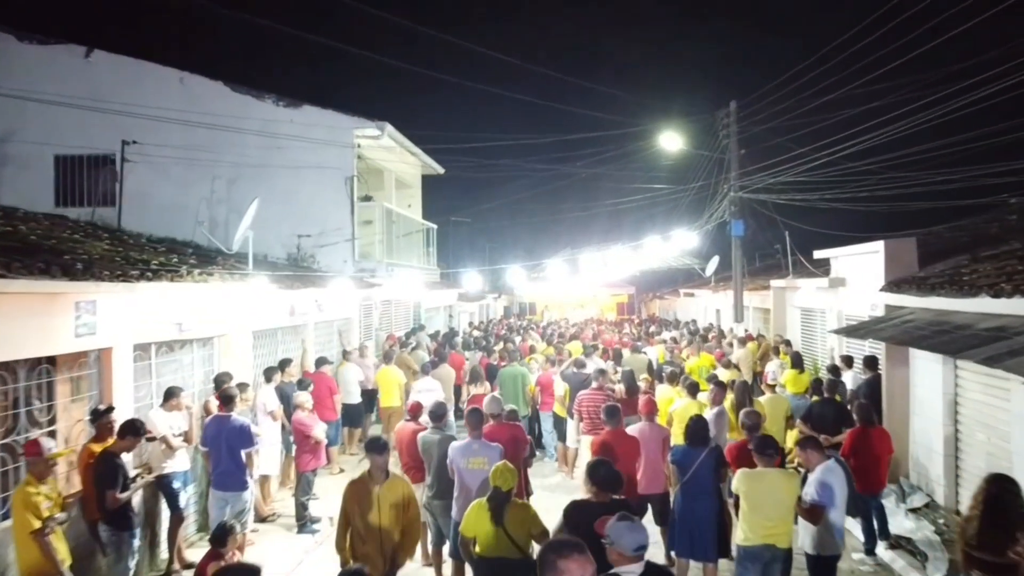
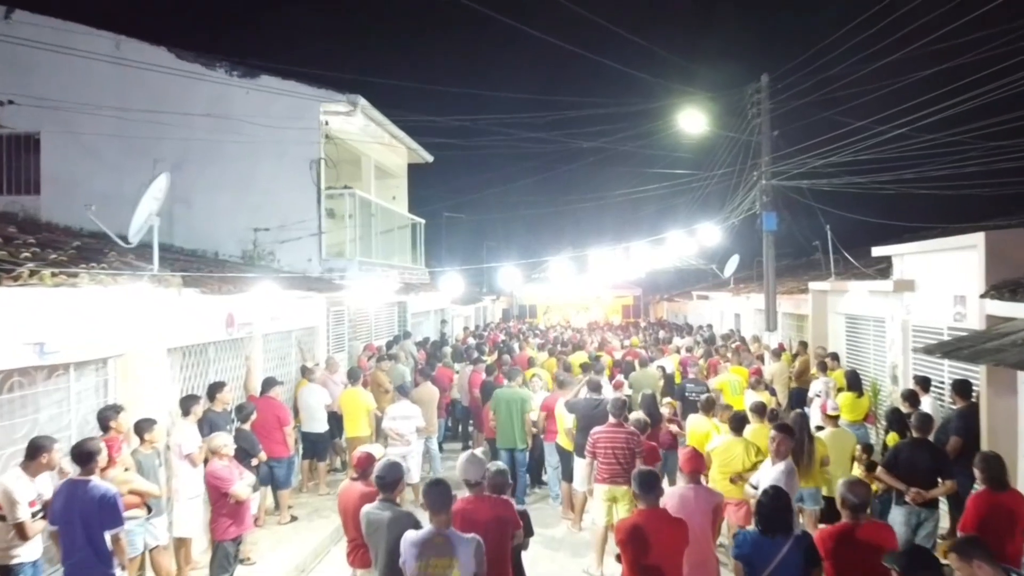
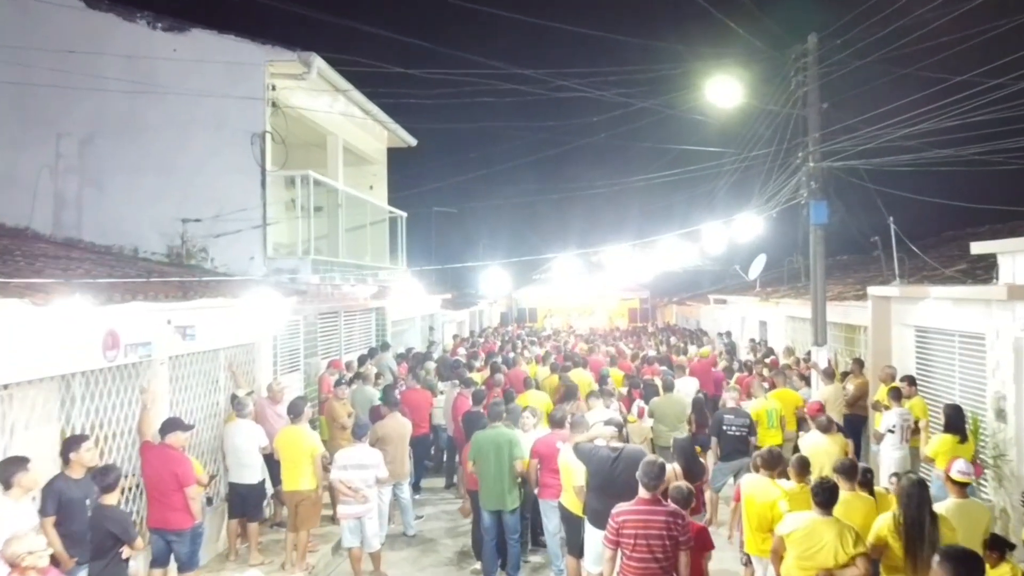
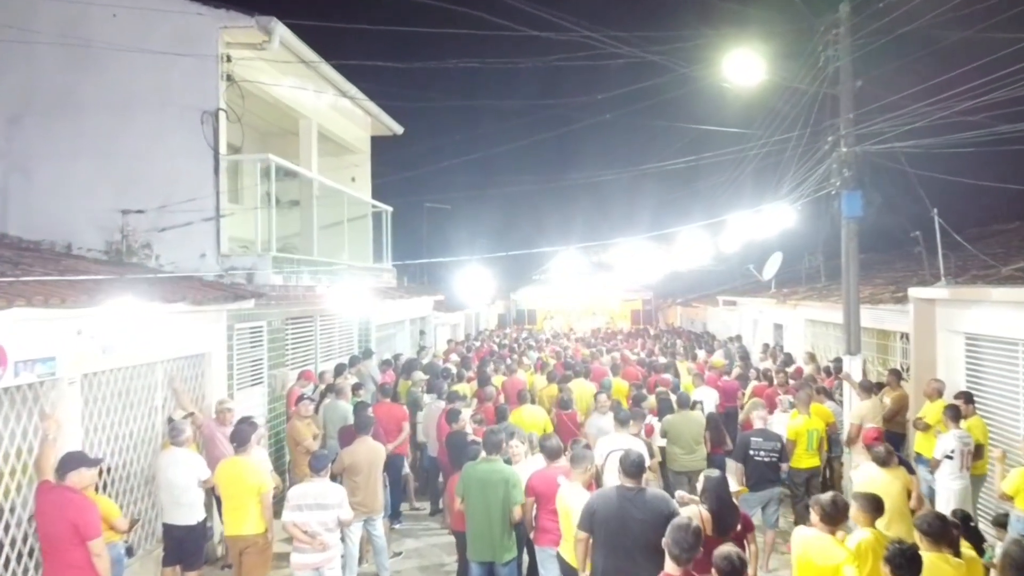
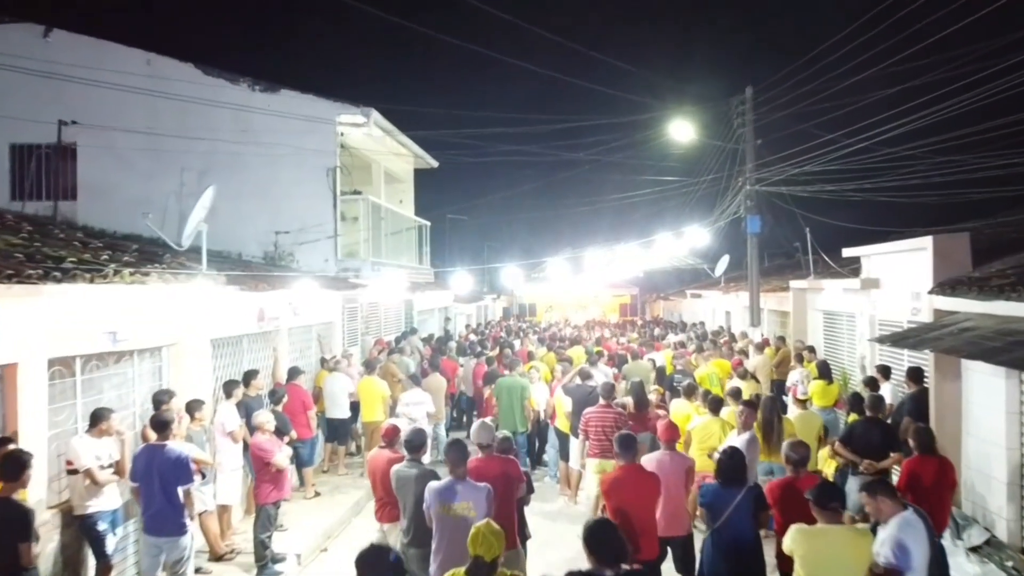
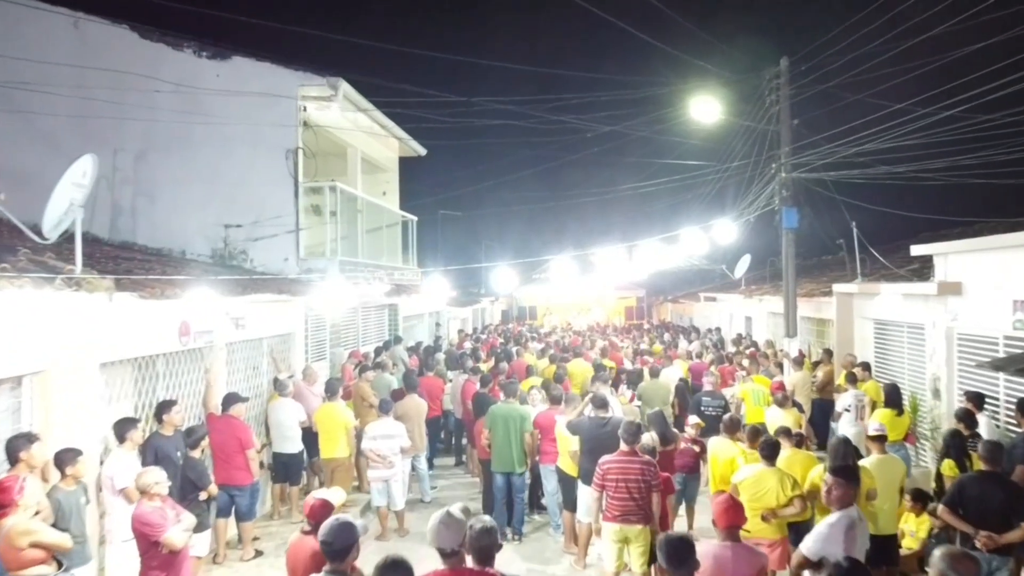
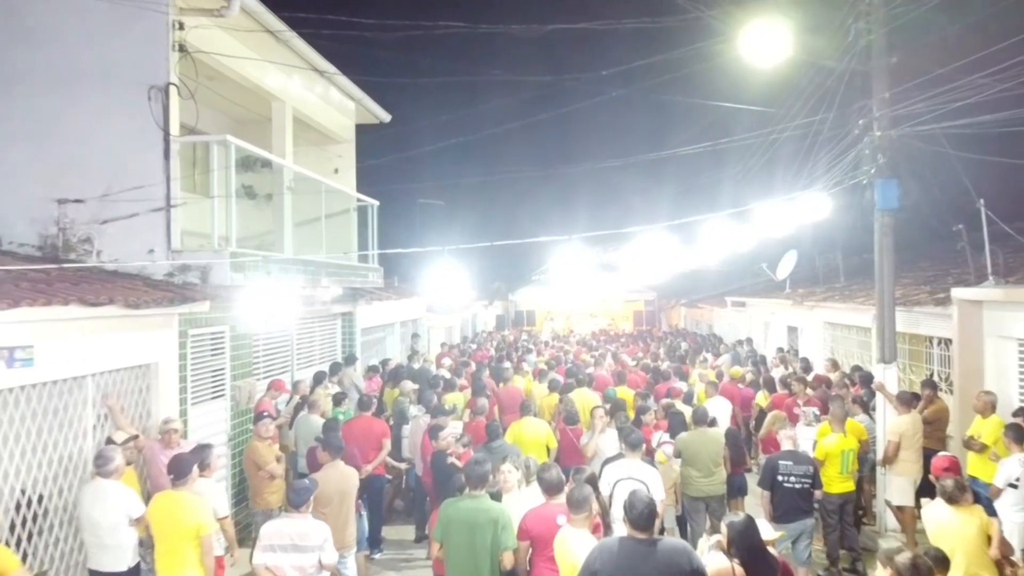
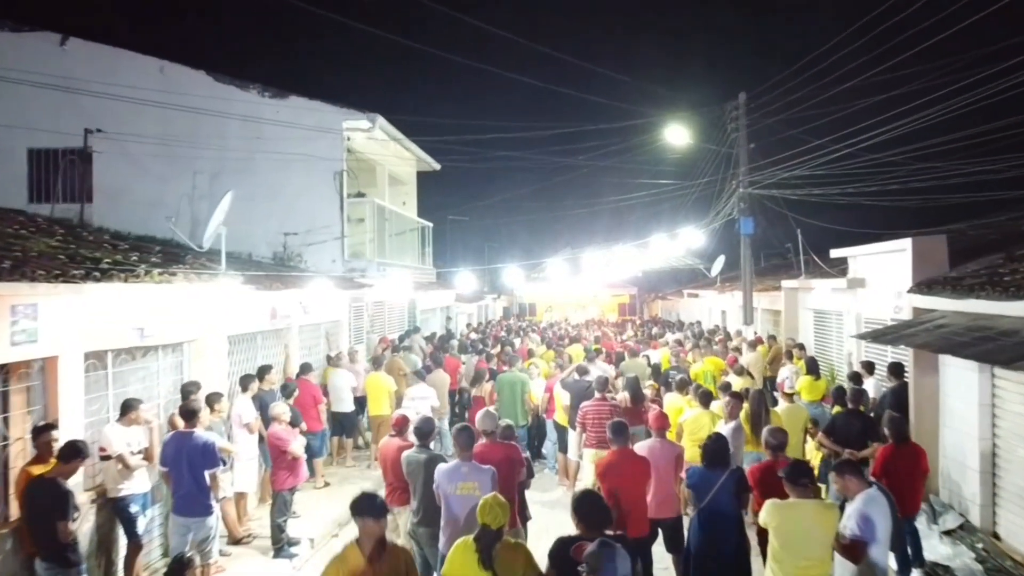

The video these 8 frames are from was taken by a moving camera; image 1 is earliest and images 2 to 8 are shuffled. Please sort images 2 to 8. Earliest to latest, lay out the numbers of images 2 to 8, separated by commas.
8, 5, 2, 6, 3, 4, 7
